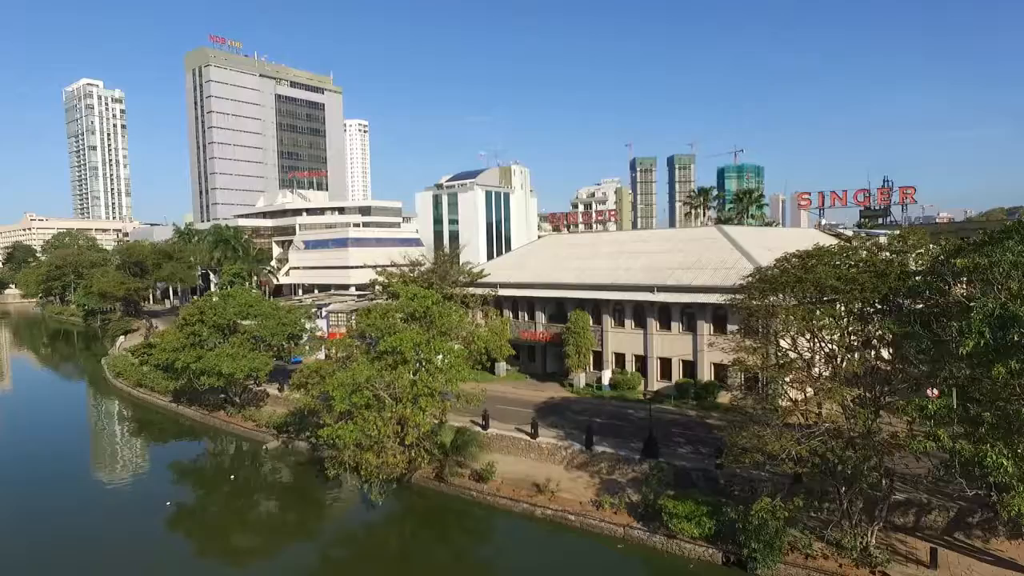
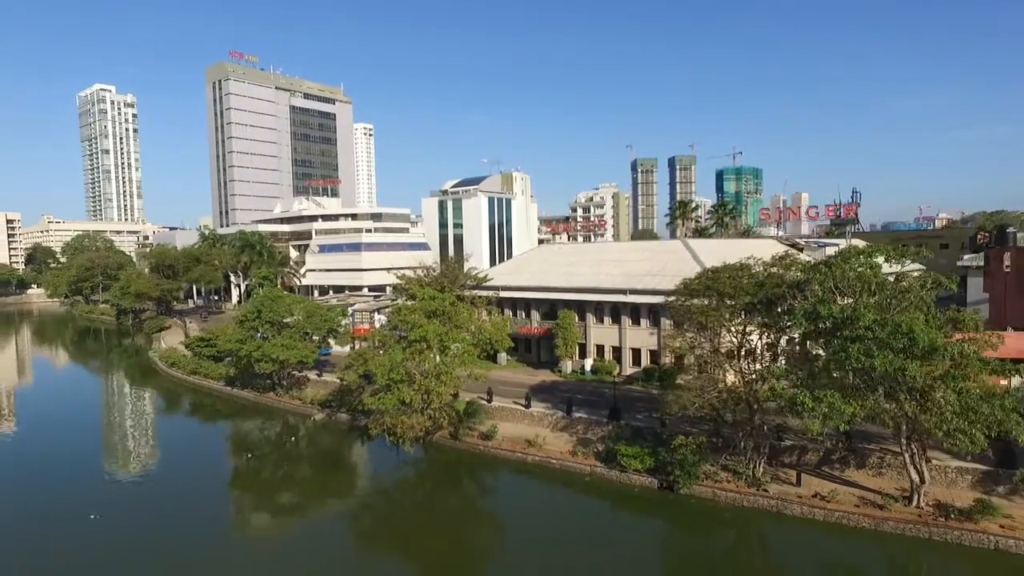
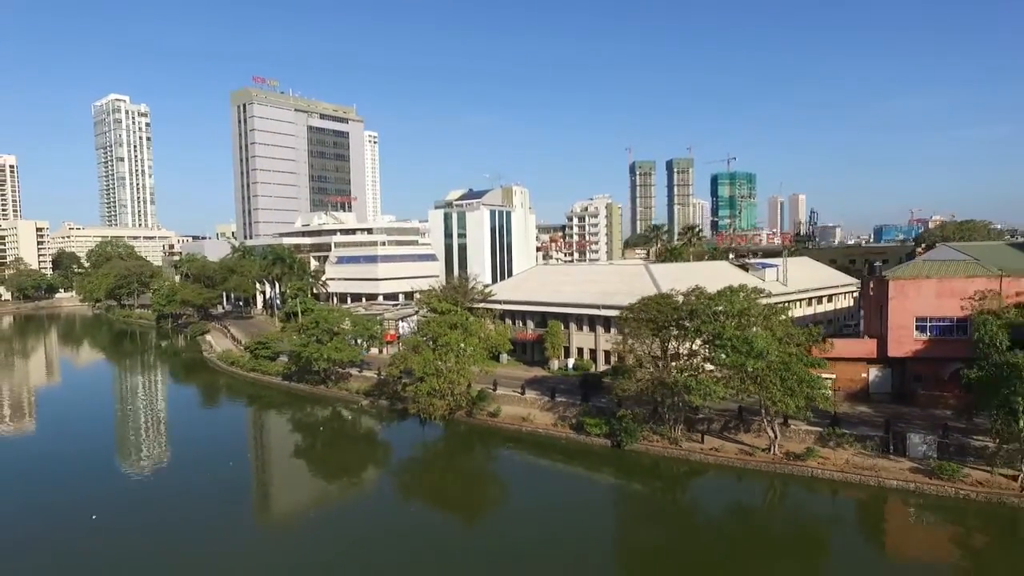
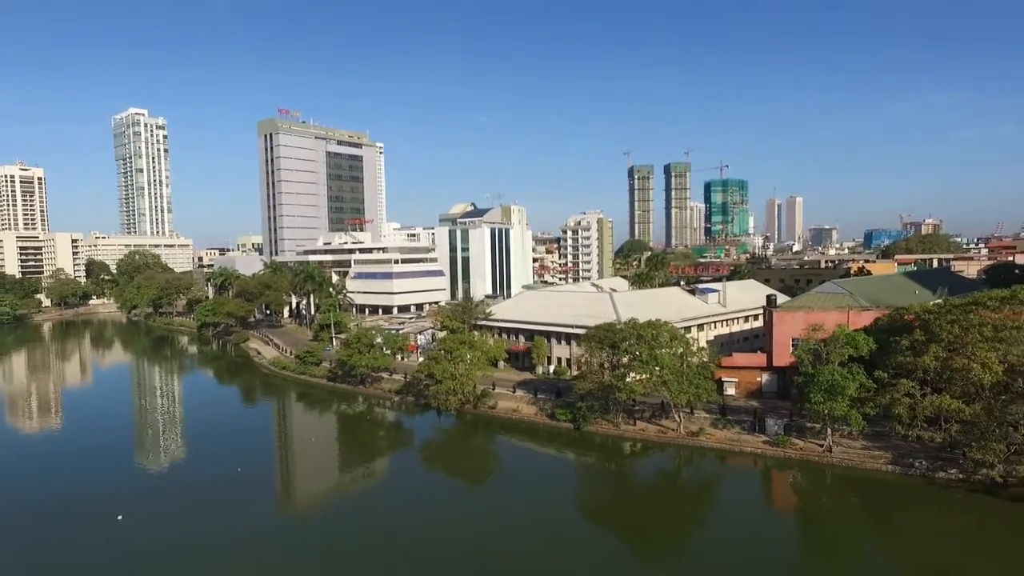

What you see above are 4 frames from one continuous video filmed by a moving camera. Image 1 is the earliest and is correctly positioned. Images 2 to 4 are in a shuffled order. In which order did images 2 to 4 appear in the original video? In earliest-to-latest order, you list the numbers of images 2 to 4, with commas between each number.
2, 3, 4
